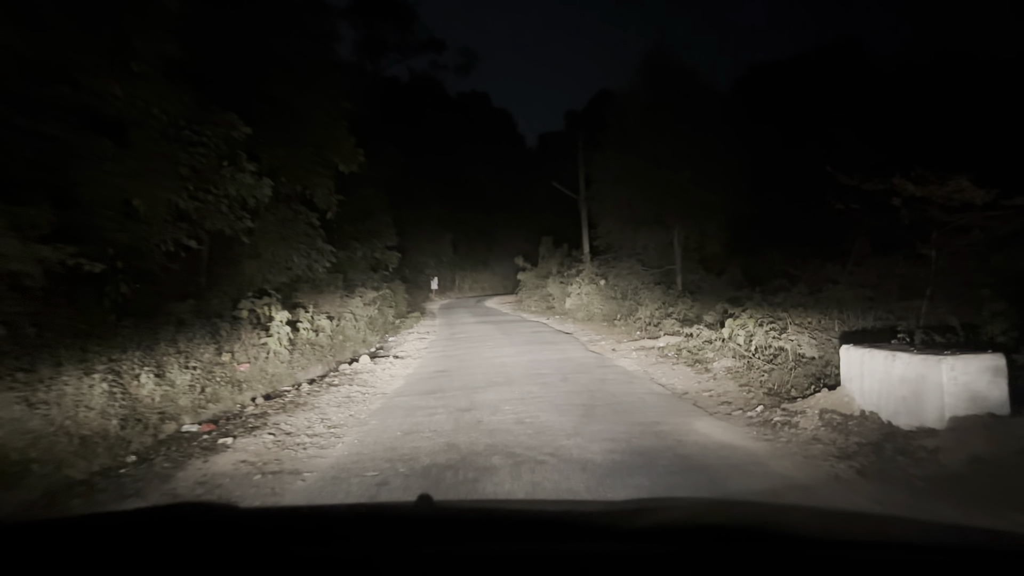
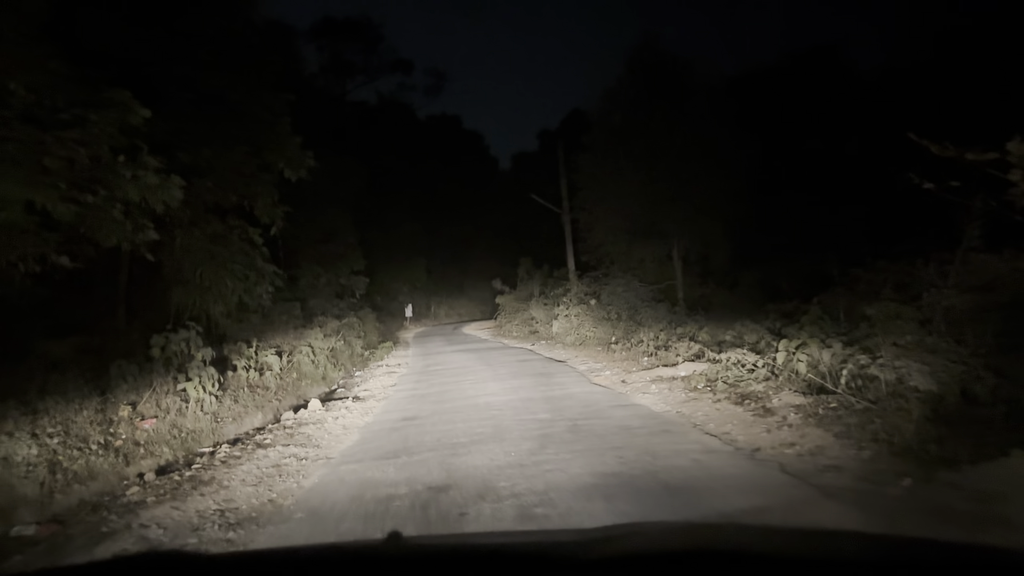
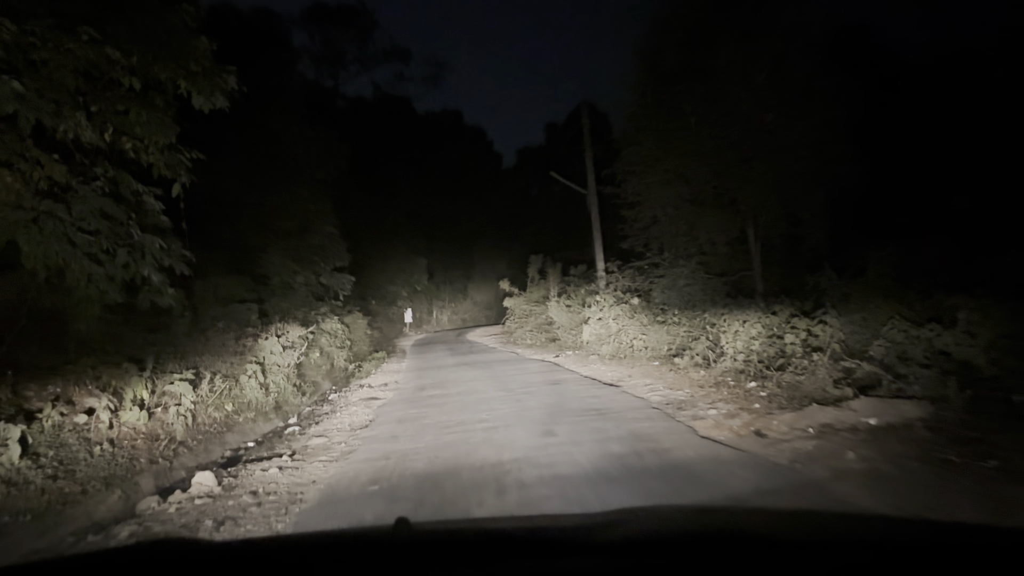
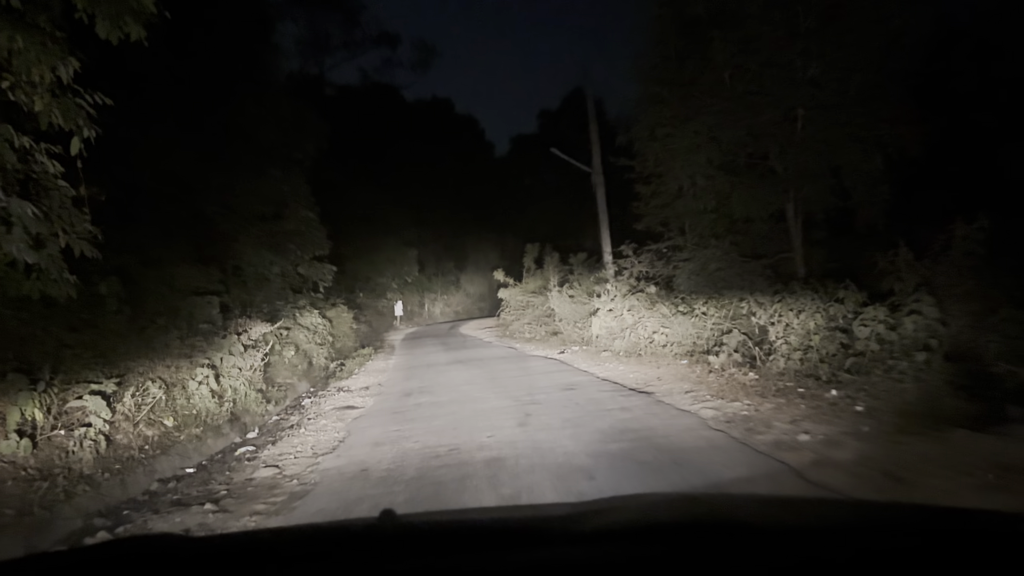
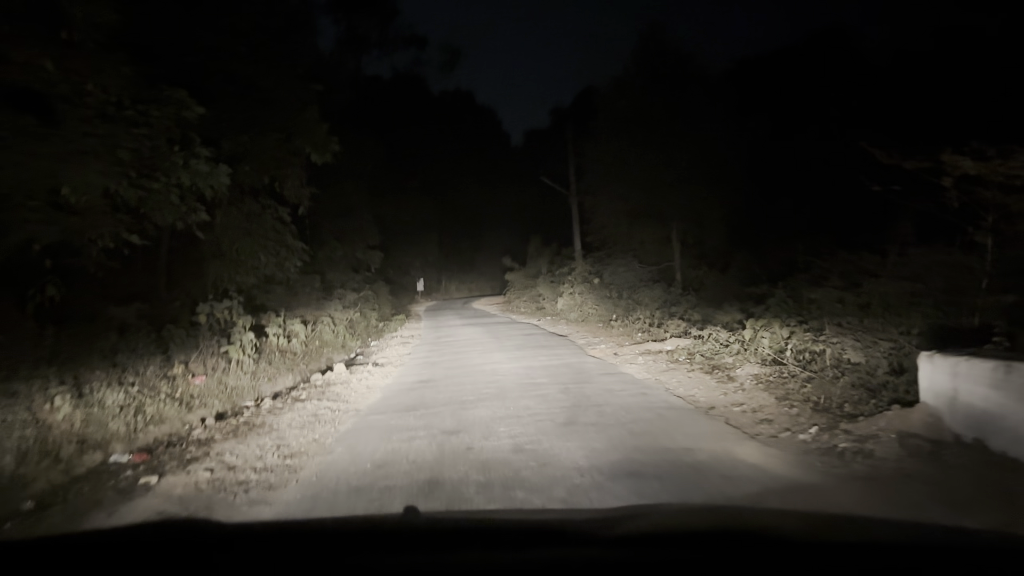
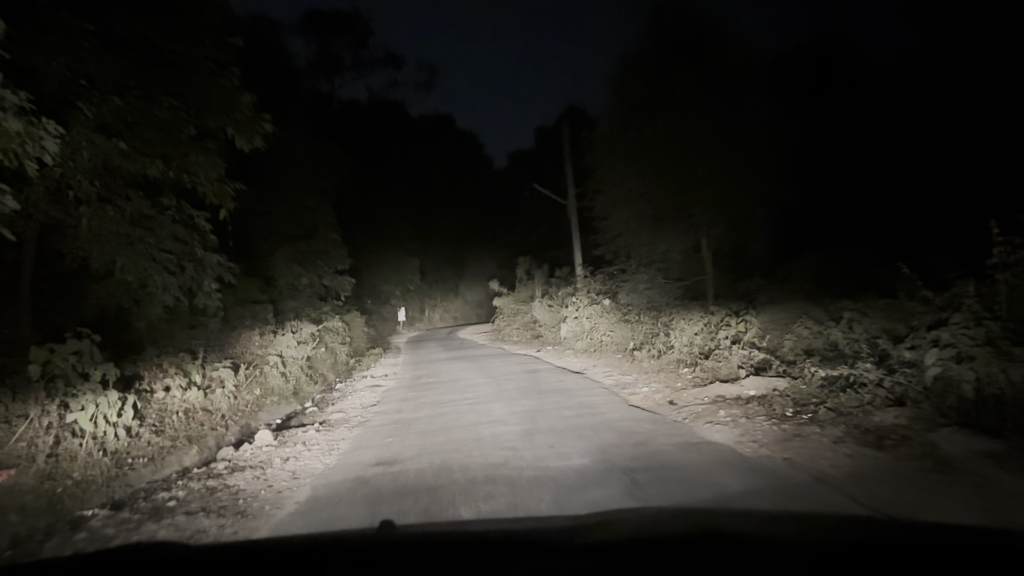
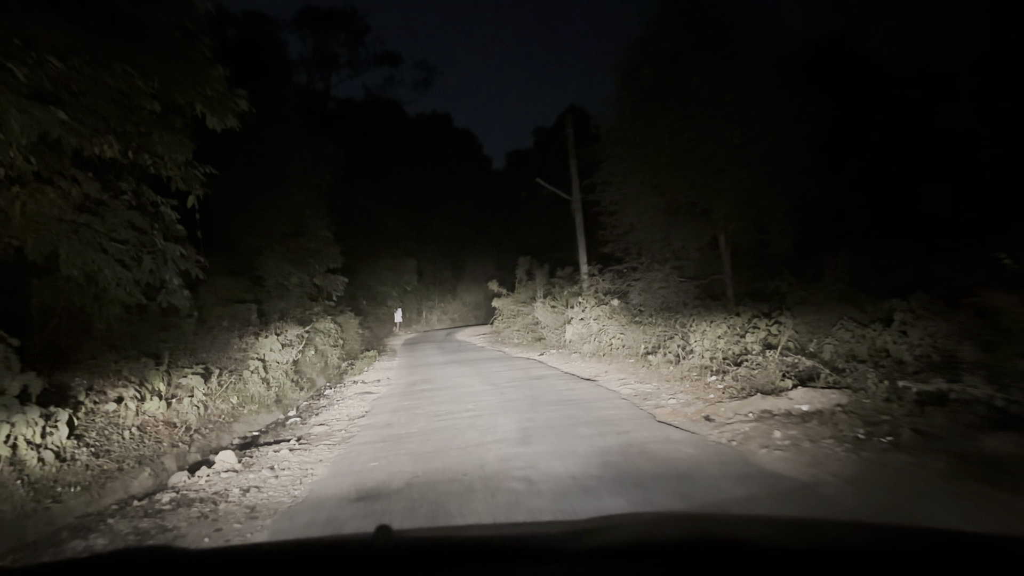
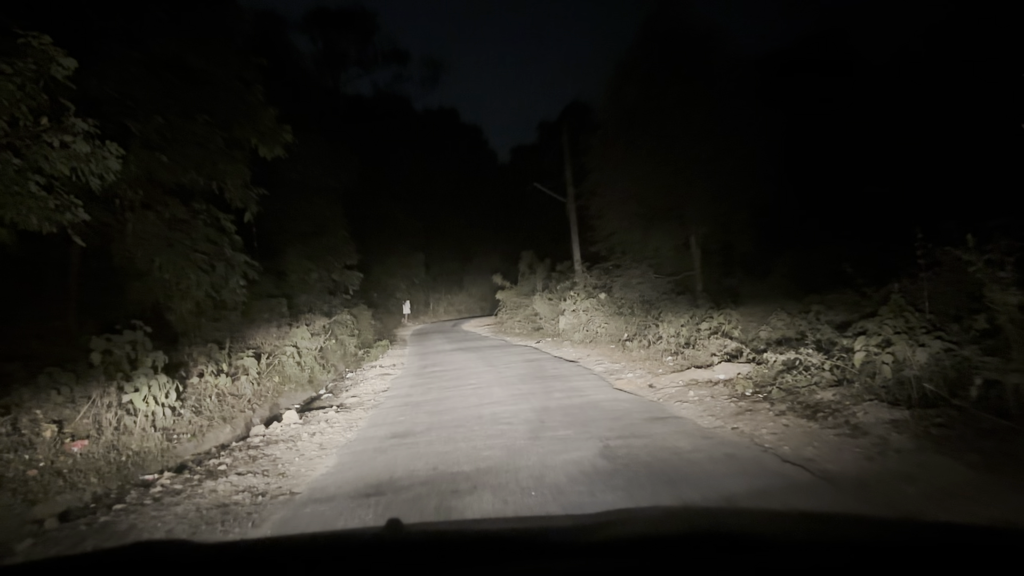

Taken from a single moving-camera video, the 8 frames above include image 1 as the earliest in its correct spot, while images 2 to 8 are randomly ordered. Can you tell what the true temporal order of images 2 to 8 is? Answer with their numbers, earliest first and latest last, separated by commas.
5, 2, 8, 6, 7, 3, 4
